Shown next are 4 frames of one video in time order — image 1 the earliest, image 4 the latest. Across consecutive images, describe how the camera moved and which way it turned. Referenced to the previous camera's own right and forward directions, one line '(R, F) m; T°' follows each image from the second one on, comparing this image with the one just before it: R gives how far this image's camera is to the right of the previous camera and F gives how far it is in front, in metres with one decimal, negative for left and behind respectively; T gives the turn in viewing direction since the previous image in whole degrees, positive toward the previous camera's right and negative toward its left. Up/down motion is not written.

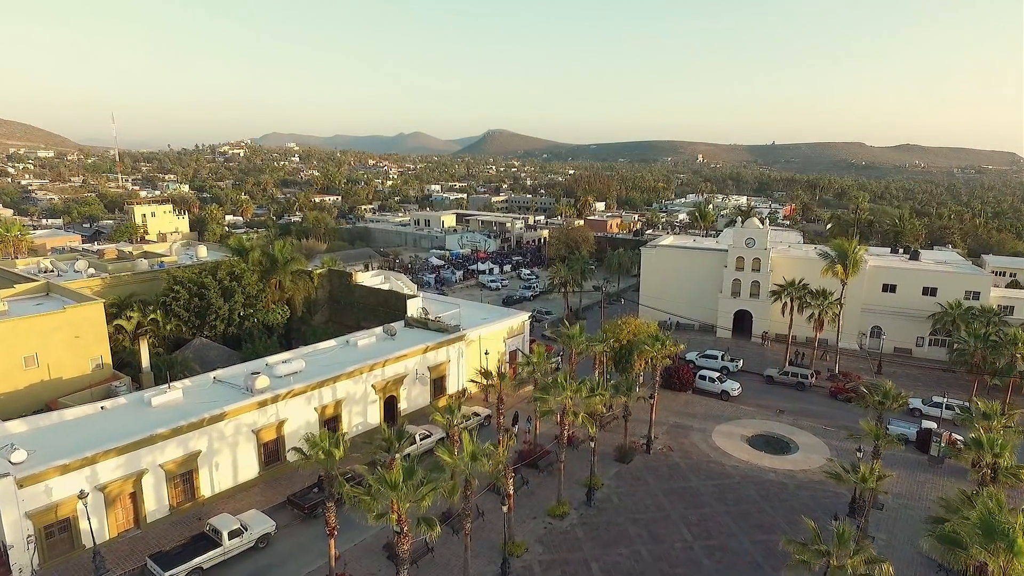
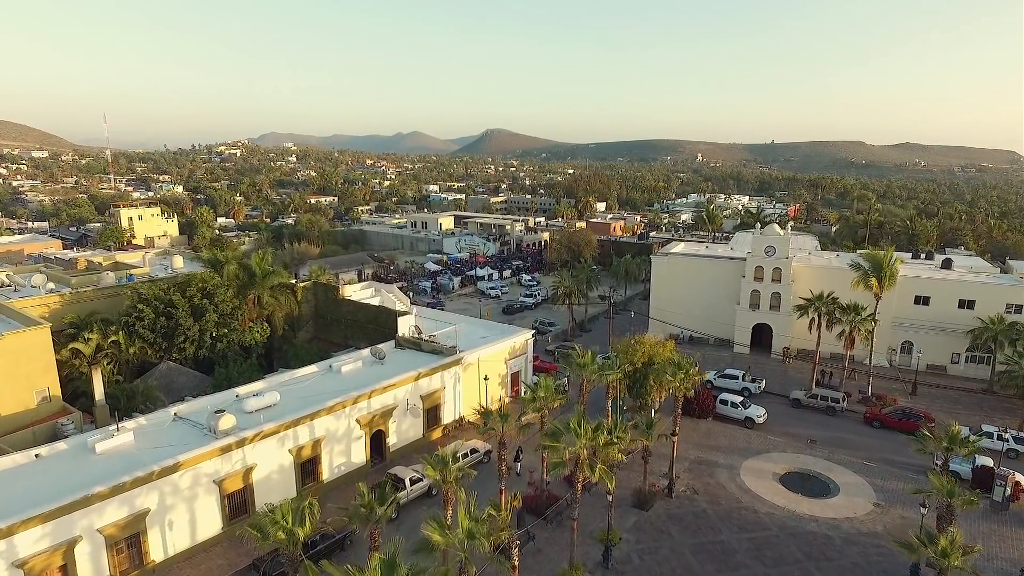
(-0.1, +2.7) m; 0°
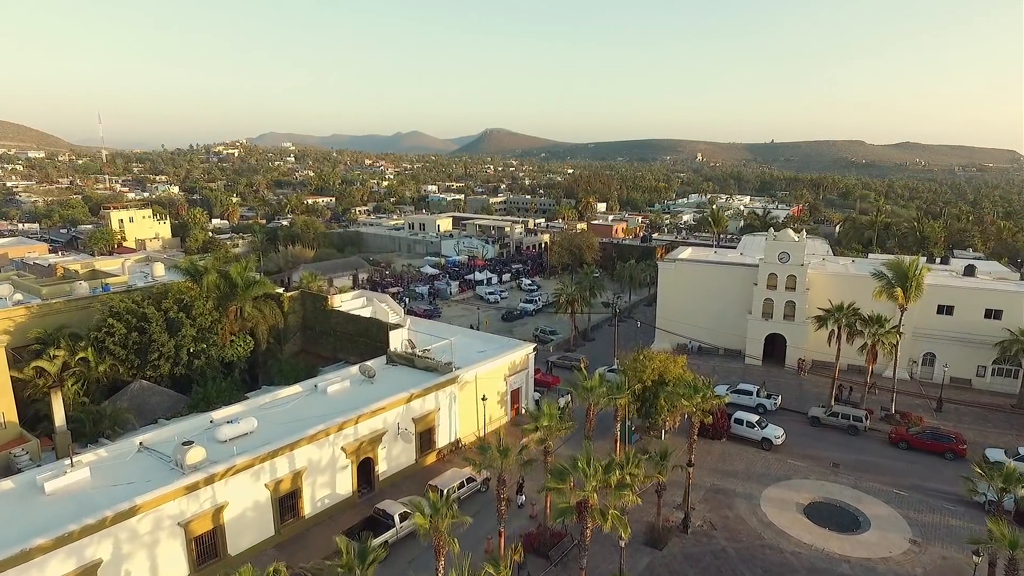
(0.0, +1.8) m; 0°
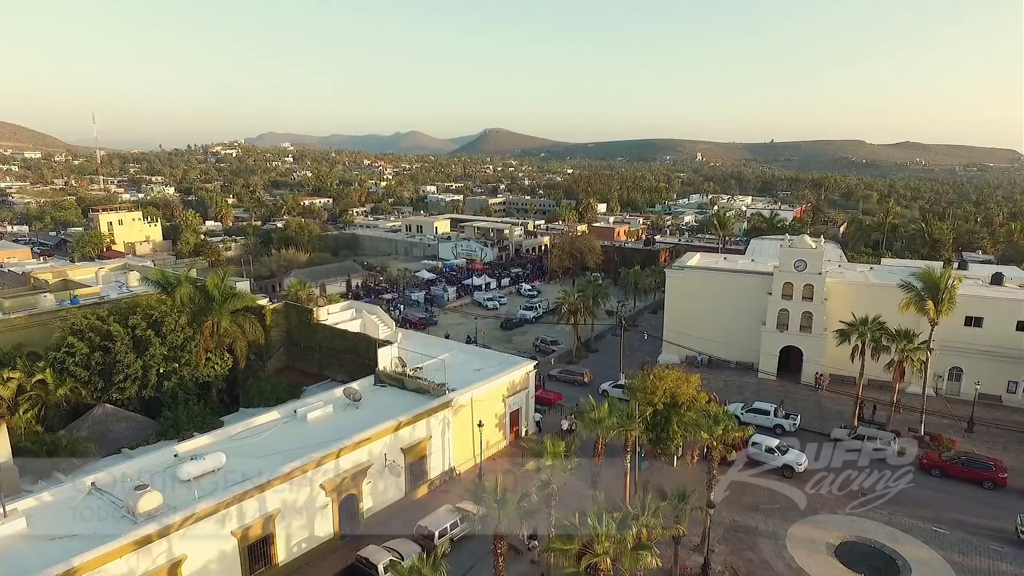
(0.0, +1.9) m; 0°
